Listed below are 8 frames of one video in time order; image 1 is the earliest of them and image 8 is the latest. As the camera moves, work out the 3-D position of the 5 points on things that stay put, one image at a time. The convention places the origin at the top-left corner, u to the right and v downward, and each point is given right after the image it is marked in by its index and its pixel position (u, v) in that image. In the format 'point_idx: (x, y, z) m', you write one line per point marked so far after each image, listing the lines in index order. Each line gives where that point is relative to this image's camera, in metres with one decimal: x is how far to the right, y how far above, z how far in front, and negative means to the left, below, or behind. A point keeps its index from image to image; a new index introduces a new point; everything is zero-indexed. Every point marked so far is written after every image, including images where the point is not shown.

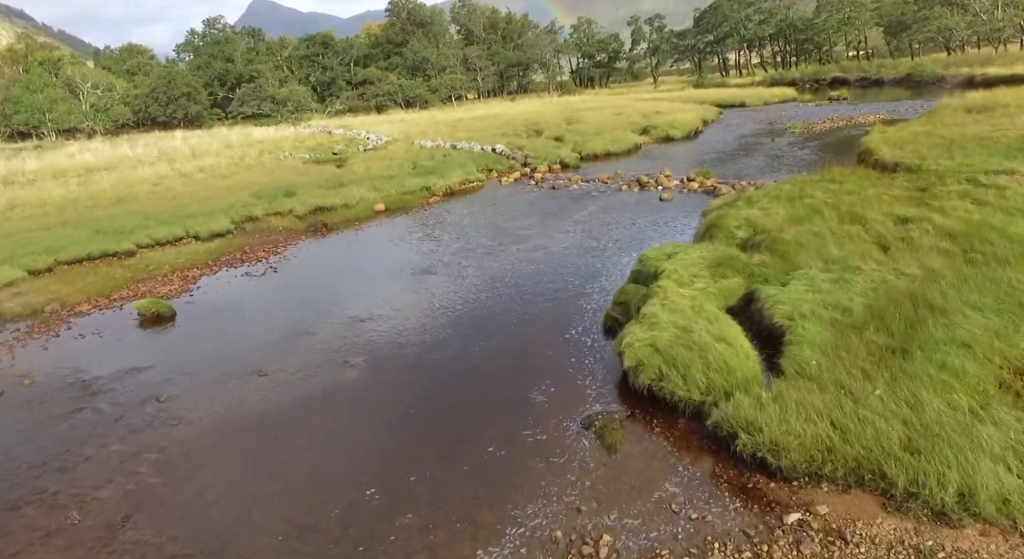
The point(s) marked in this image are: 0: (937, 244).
0: (+11.3, +0.9, +17.9) m
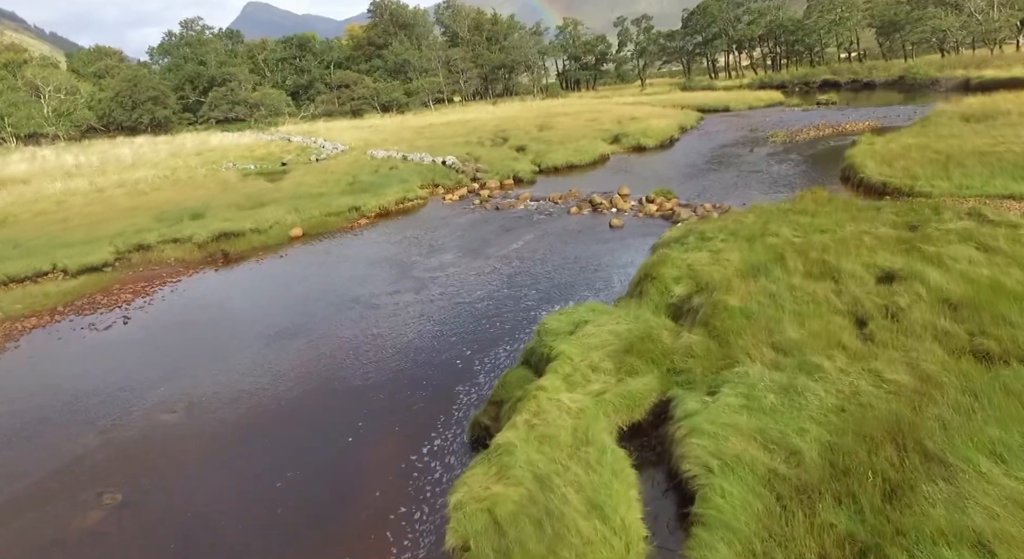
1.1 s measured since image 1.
0: (+8.1, -0.8, +12.9) m
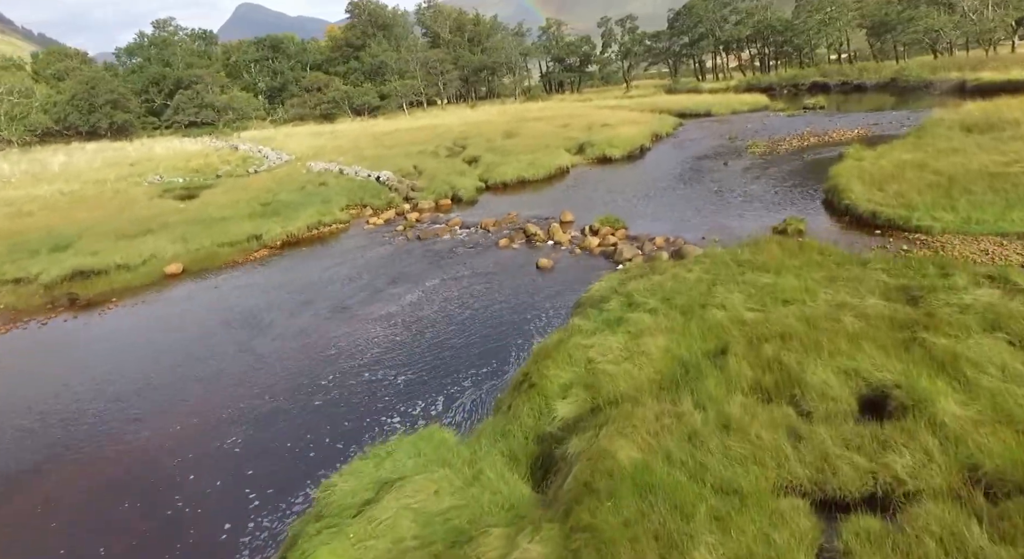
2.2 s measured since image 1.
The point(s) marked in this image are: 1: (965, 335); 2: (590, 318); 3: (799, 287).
0: (+4.8, -2.7, +7.2) m
1: (+7.9, -1.0, +11.8) m
2: (+1.8, -0.9, +16.0) m
3: (+6.3, -0.2, +14.9) m
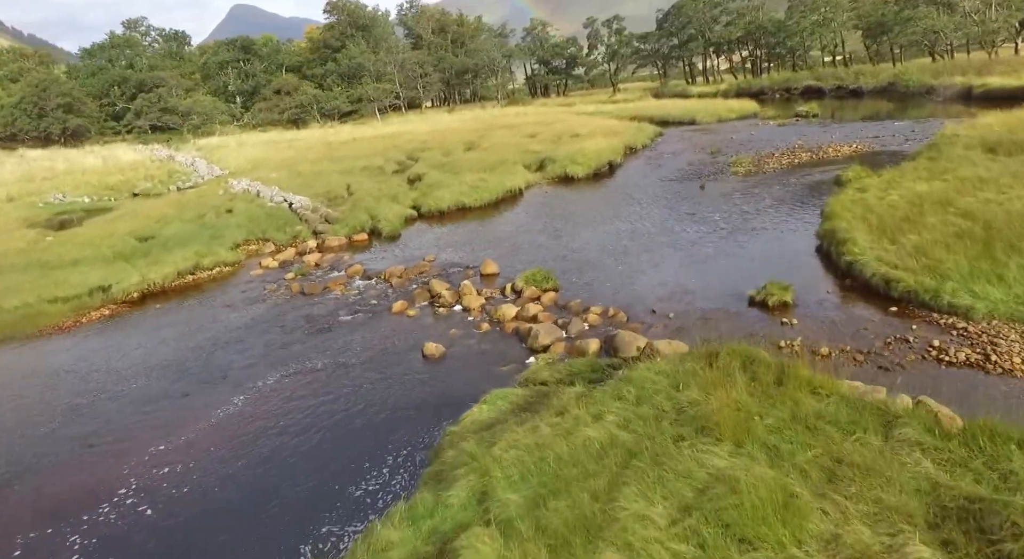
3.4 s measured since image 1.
0: (+1.6, -5.0, +0.4) m
1: (+4.7, -3.3, +5.0) m
2: (-1.4, -3.3, +9.1) m
3: (+3.1, -2.6, +8.1) m
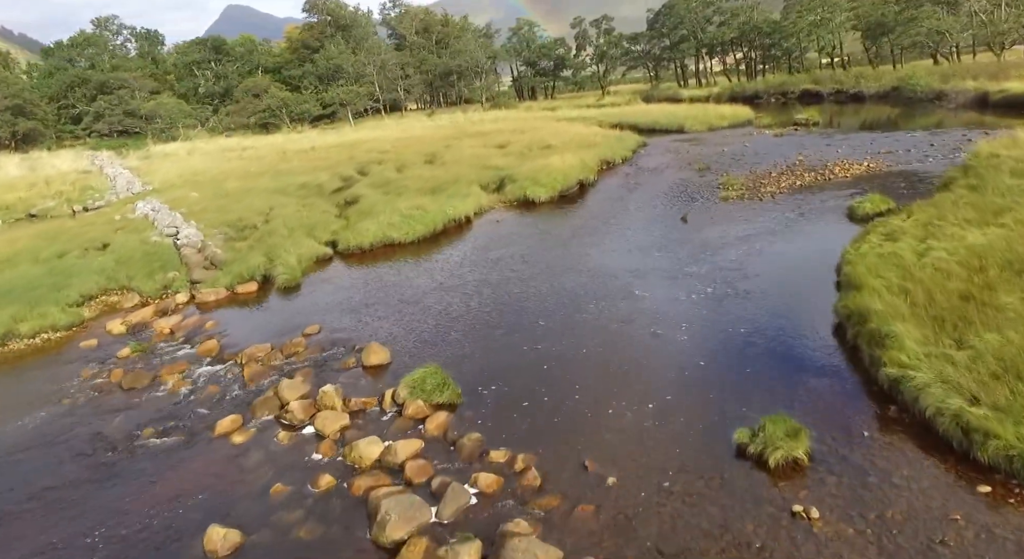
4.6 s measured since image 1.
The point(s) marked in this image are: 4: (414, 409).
0: (-0.9, -7.3, -6.6) m
1: (+2.2, -5.6, -2.0) m
2: (-3.9, -5.6, +2.1) m
3: (+0.6, -4.9, +1.1) m
4: (-2.0, -2.6, +14.0) m
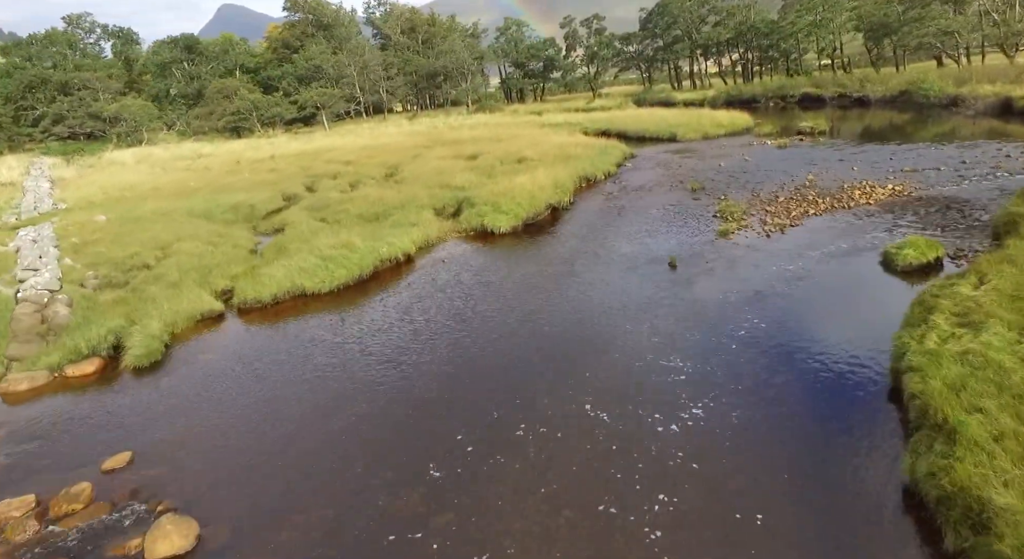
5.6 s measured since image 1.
0: (-2.6, -9.5, -13.2) m
1: (+0.4, -7.8, -8.6) m
2: (-5.8, -7.8, -4.5) m
3: (-1.3, -7.0, -5.5) m
4: (-4.0, -4.8, +7.4) m
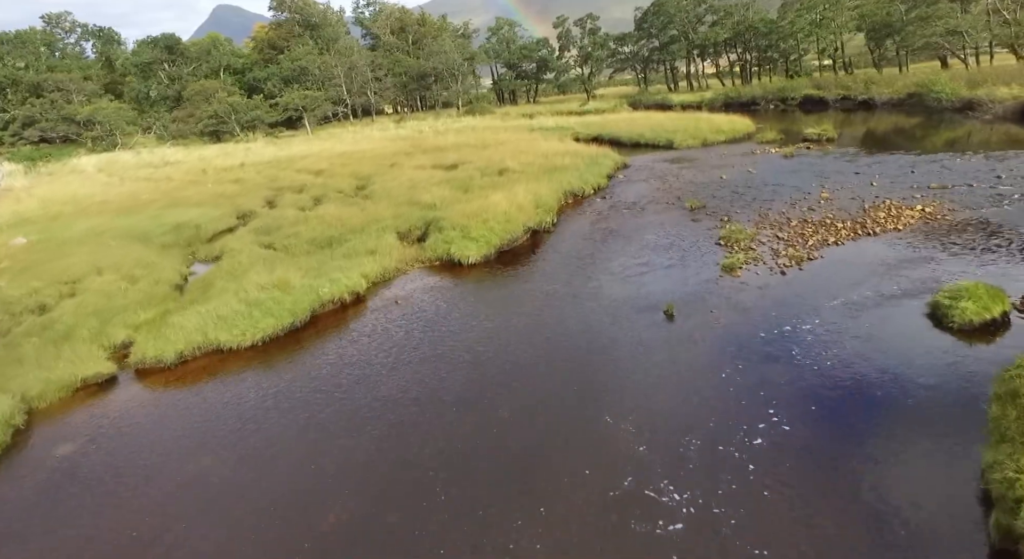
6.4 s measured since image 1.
0: (-3.6, -11.0, -17.8) m
1: (-0.6, -9.3, -13.1) m
2: (-6.8, -9.3, -9.1) m
3: (-2.3, -8.6, -10.0) m
4: (-5.0, -6.4, +2.9) m
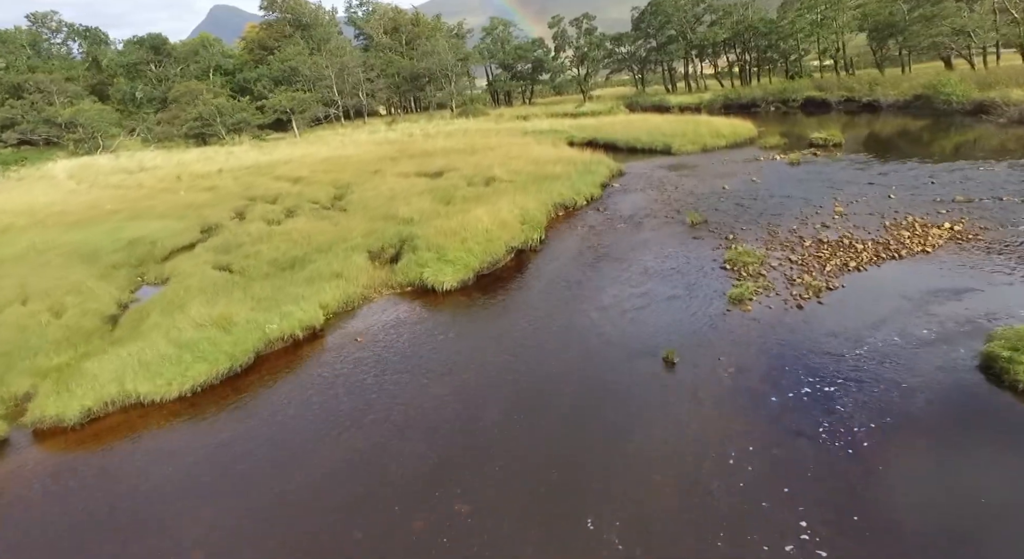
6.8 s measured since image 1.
0: (-4.2, -12.0, -20.9) m
1: (-1.2, -10.4, -16.2) m
2: (-7.4, -10.3, -12.2) m
3: (-2.9, -9.6, -13.1) m
4: (-5.7, -7.4, -0.2) m
